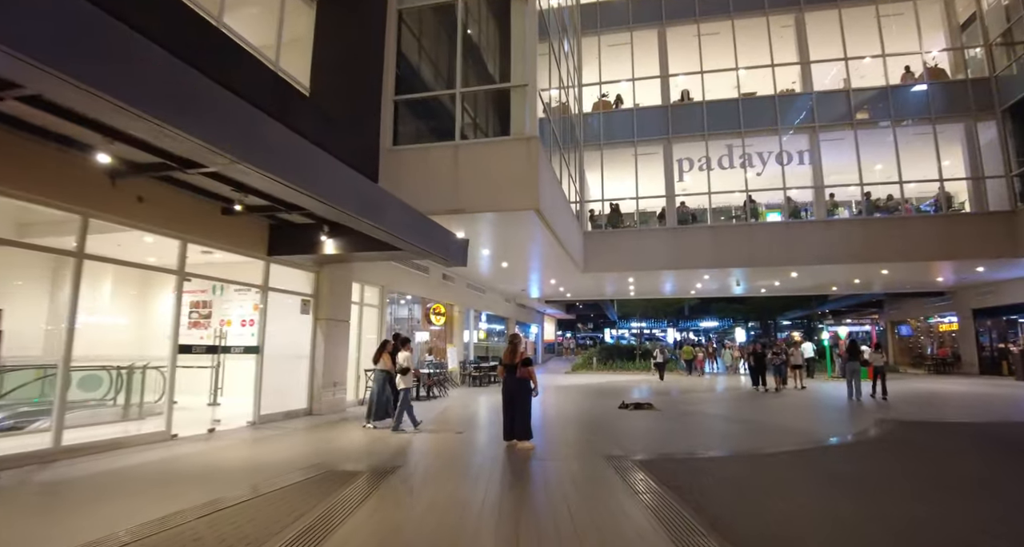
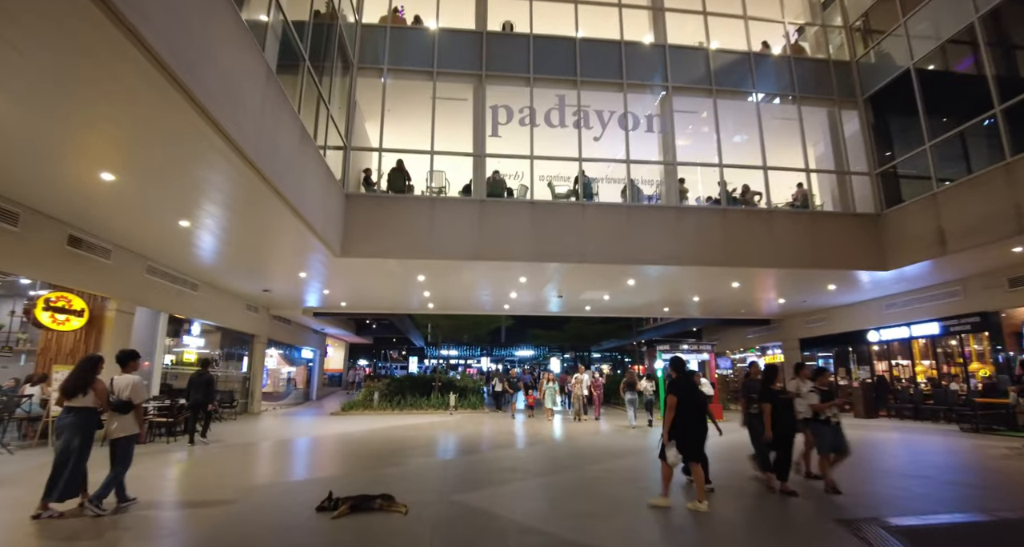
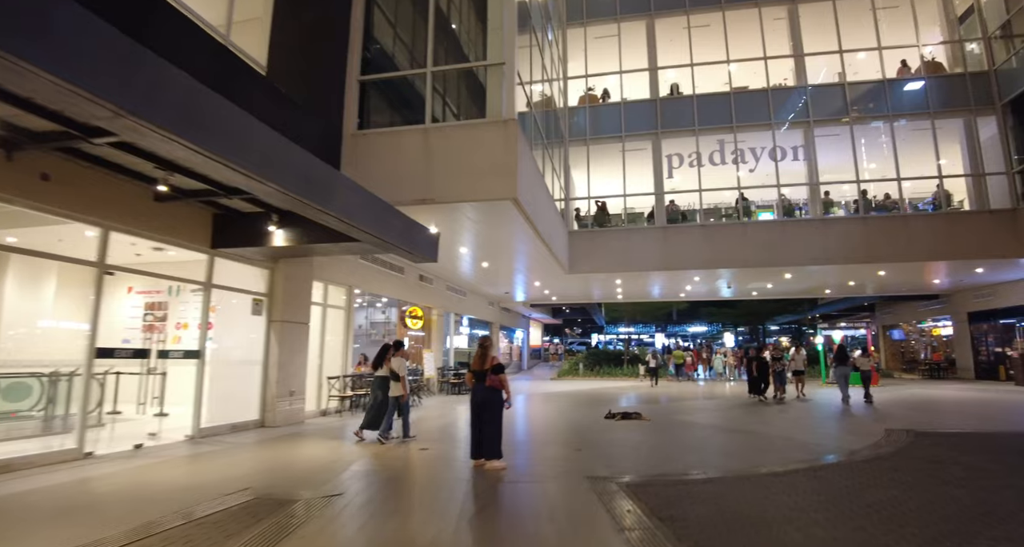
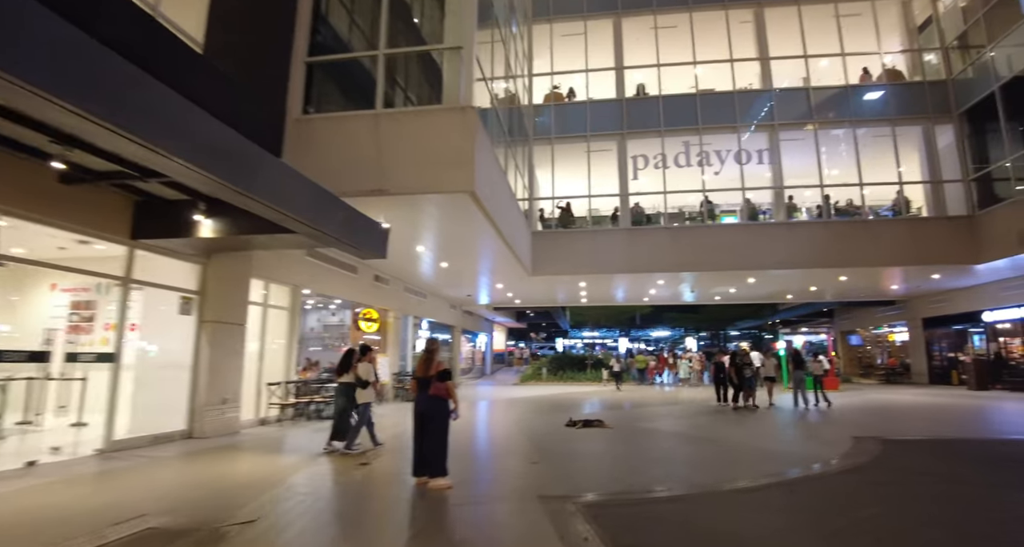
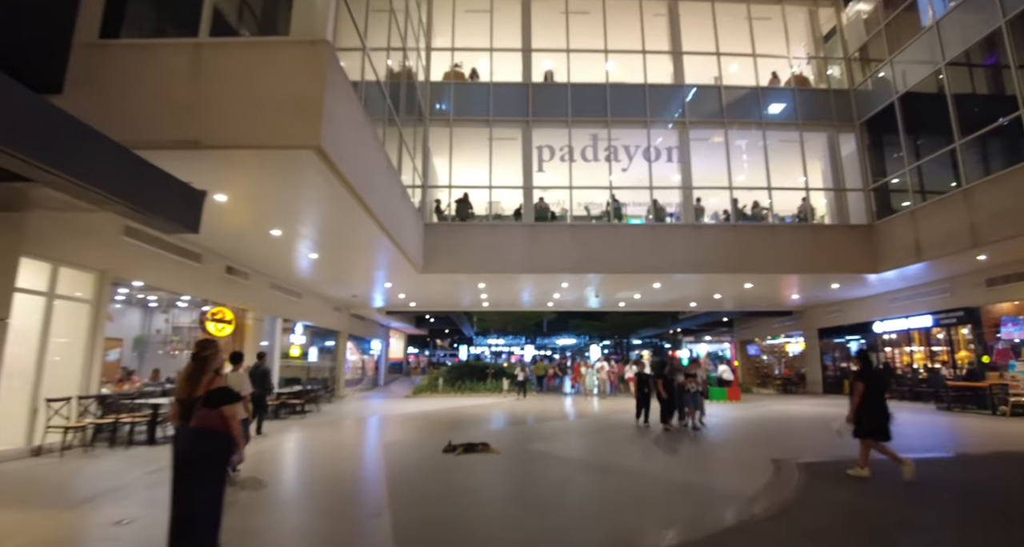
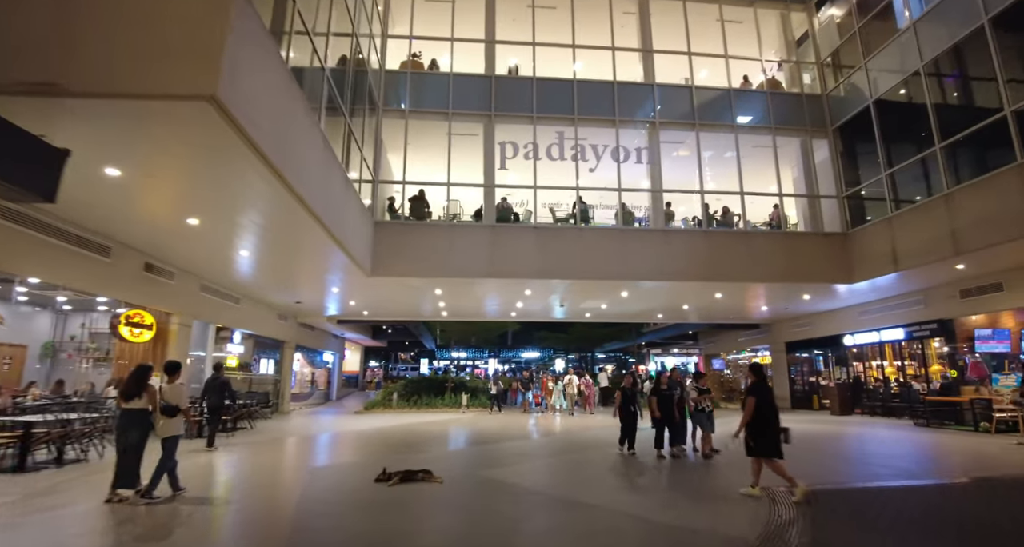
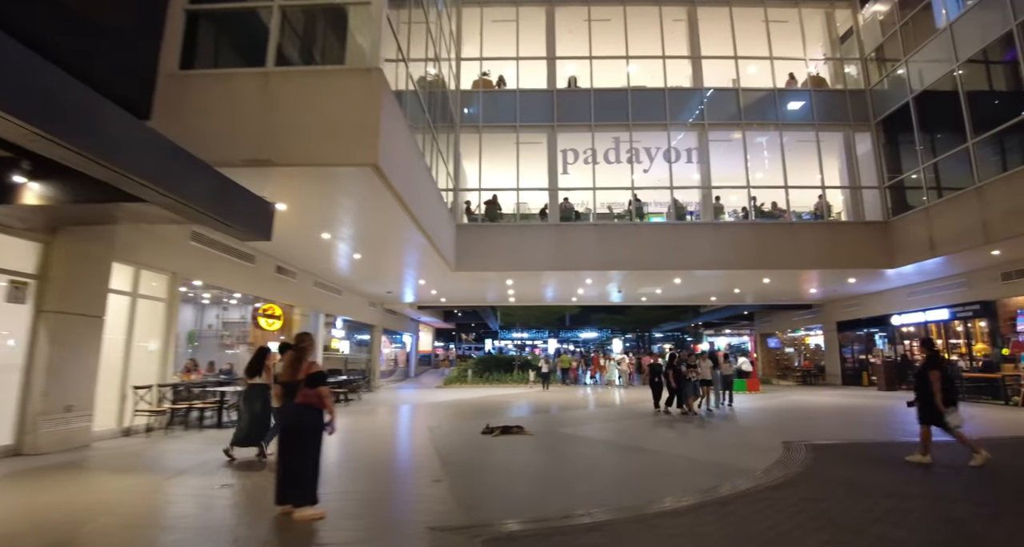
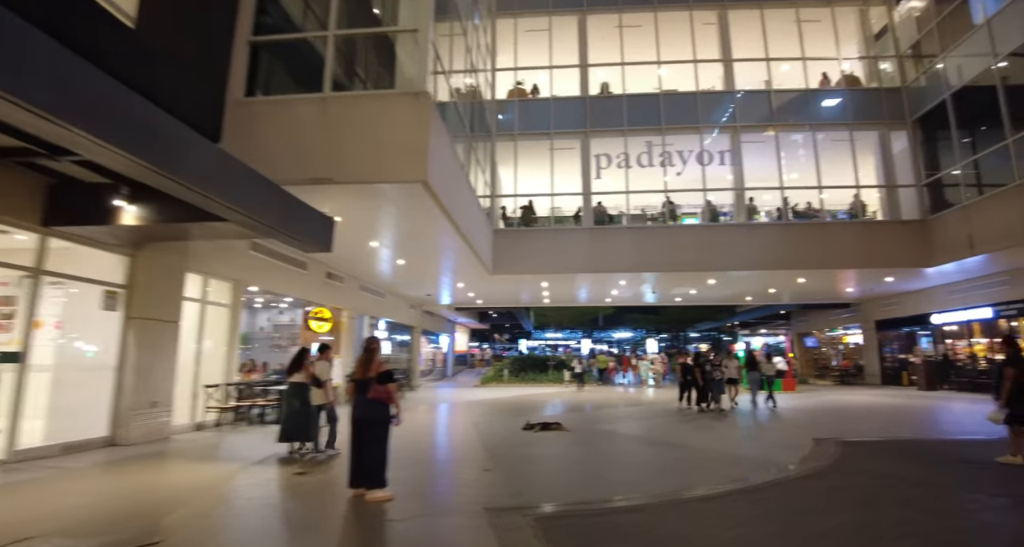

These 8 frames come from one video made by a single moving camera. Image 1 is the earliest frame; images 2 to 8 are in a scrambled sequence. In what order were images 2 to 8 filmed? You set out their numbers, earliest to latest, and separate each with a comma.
3, 4, 8, 7, 5, 6, 2
